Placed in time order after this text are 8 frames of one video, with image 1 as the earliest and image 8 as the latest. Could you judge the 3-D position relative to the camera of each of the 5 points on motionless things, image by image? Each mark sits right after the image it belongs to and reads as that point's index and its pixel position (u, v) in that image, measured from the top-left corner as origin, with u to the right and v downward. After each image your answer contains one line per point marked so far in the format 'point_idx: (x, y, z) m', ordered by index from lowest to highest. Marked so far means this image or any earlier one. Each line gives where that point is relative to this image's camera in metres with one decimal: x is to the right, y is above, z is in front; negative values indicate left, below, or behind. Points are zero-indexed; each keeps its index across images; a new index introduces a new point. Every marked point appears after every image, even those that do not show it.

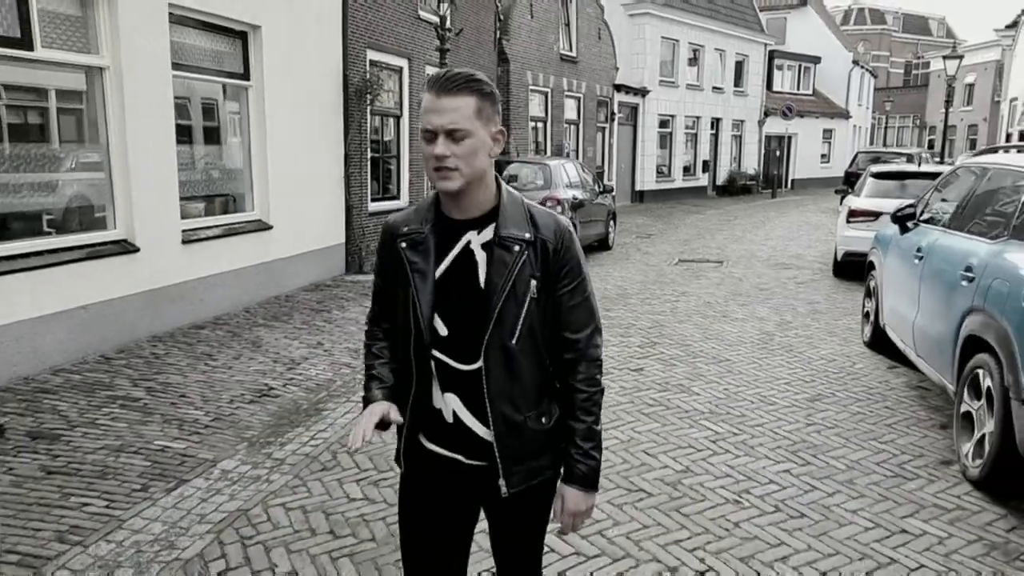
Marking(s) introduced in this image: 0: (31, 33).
0: (-3.7, +2.0, +5.6) m
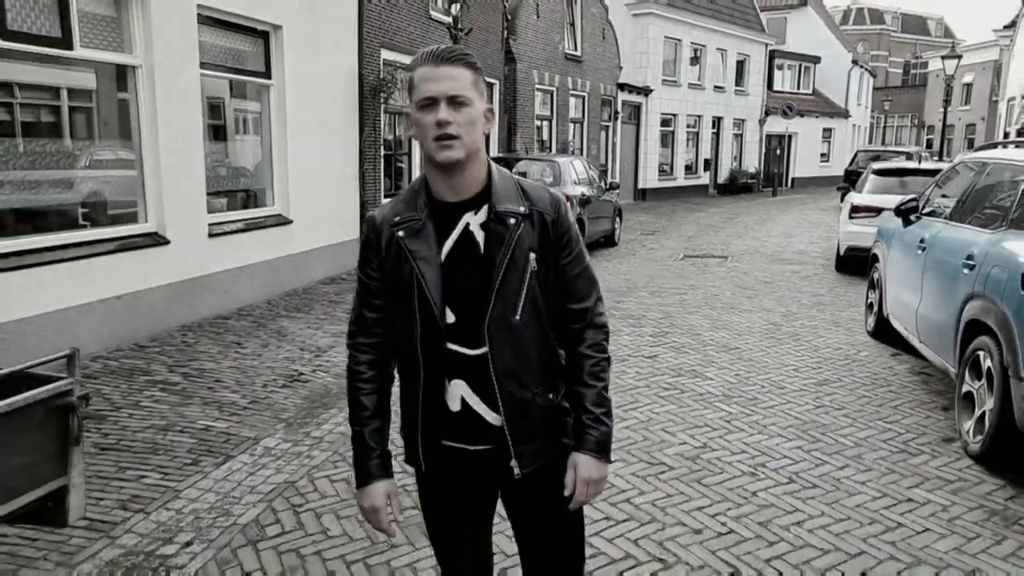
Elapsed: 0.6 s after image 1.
0: (-3.5, +2.1, +5.9) m
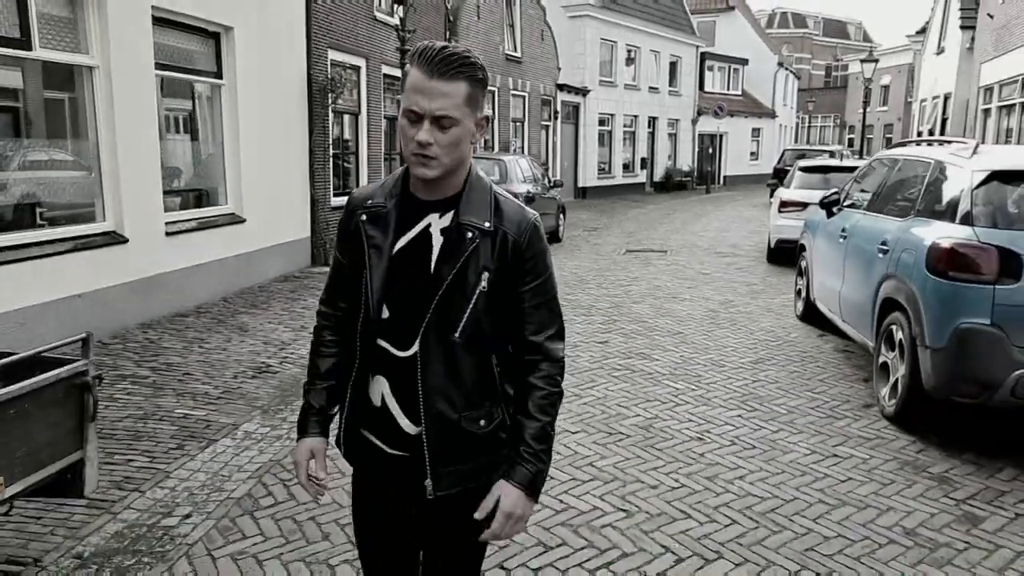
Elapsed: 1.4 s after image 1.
0: (-3.9, +2.1, +5.9) m
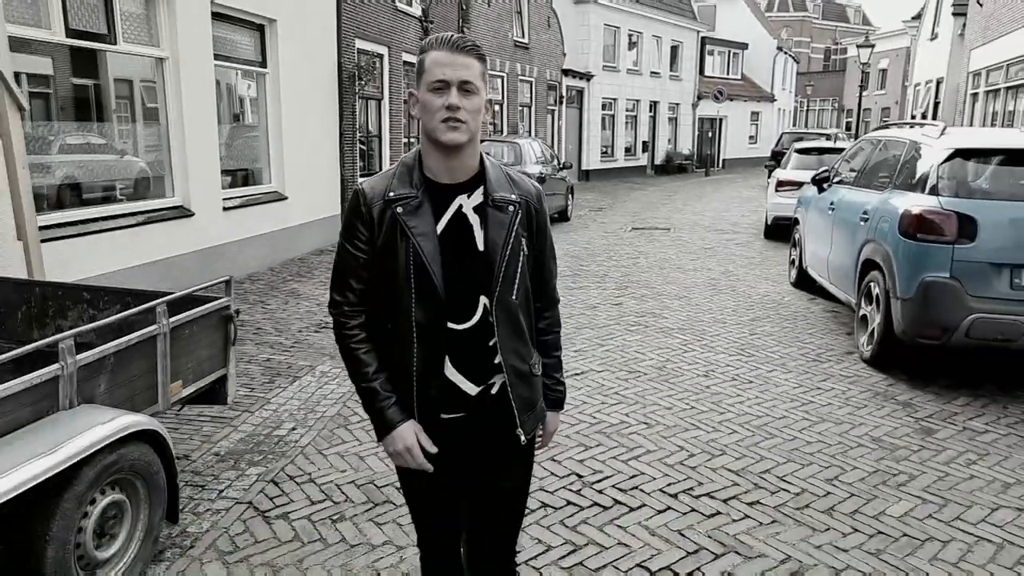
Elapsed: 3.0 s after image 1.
0: (-3.7, +2.4, +6.7) m
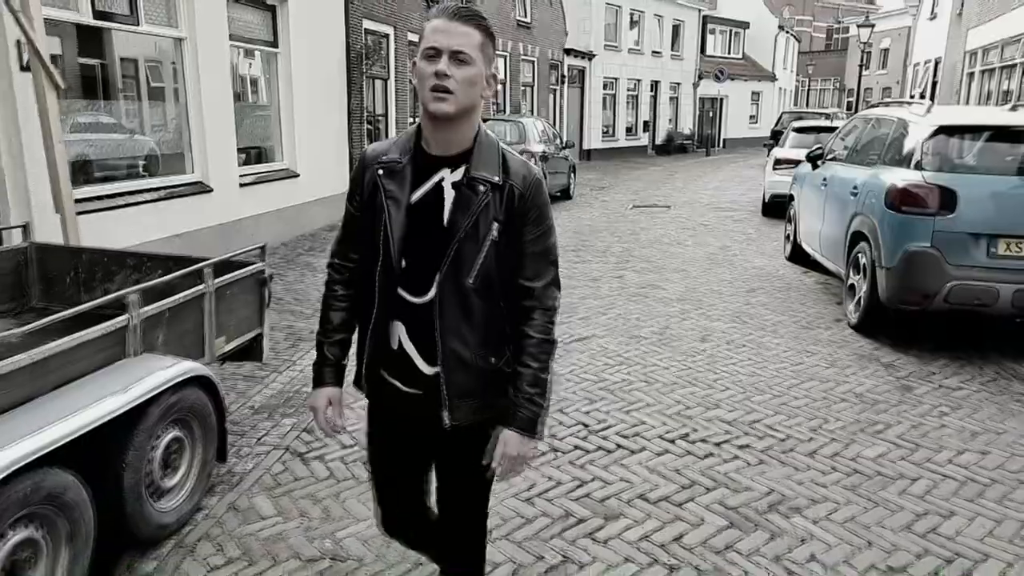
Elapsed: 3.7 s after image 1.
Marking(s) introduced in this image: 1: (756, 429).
0: (-3.6, +2.6, +6.9) m
1: (+1.4, -0.8, +4.1) m
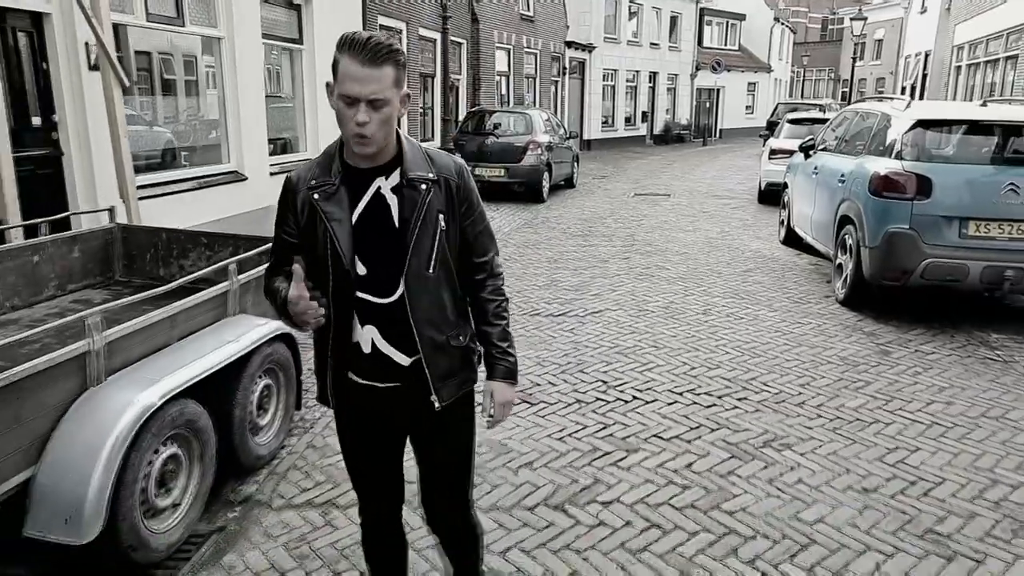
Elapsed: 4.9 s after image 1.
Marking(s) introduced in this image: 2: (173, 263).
0: (-3.4, +2.8, +7.5) m
1: (+1.6, -0.6, +4.7) m
2: (-2.3, +0.2, +4.9) m
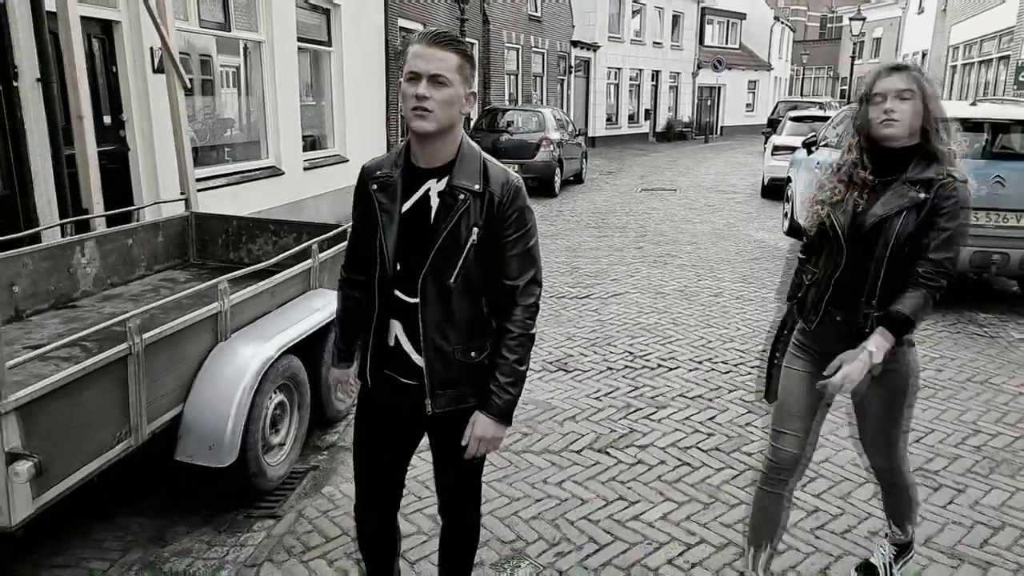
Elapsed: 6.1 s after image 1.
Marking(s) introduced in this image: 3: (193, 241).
0: (-3.2, +3.0, +8.0) m
1: (+1.8, -0.5, +5.3) m
2: (-2.0, +0.3, +5.4) m
3: (-2.4, +0.4, +5.5) m
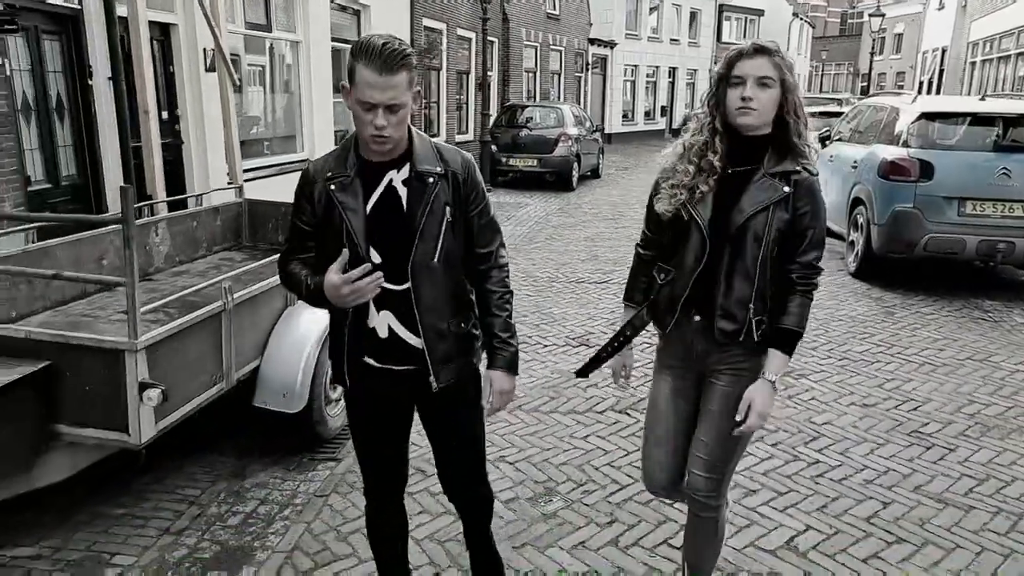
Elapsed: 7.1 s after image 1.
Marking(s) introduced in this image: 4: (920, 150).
0: (-2.9, +3.2, +8.5) m
1: (+2.0, -0.4, +5.6) m
2: (-1.8, +0.5, +5.9) m
3: (-2.2, +0.5, +5.9) m
4: (+3.8, +1.3, +6.9) m
